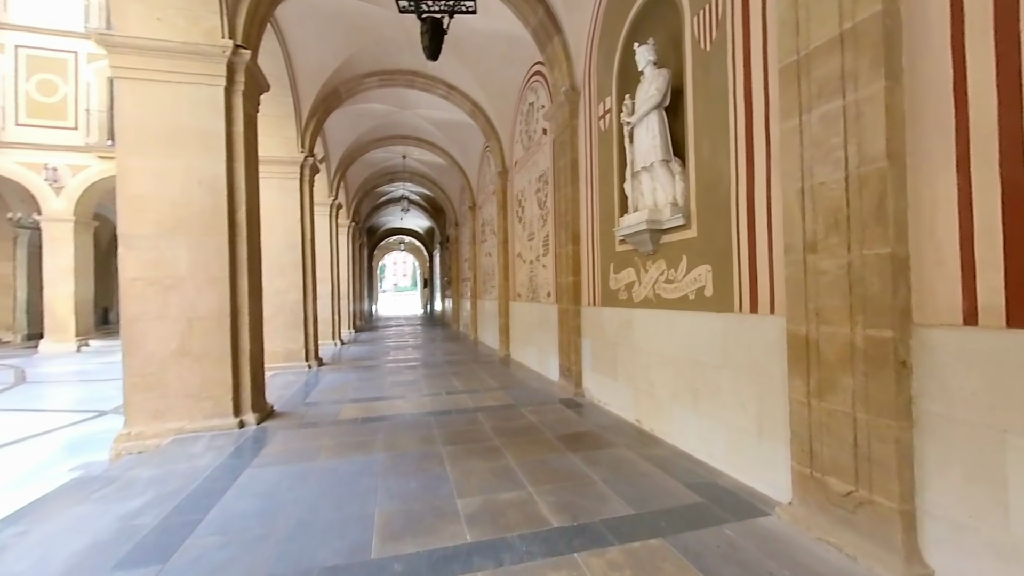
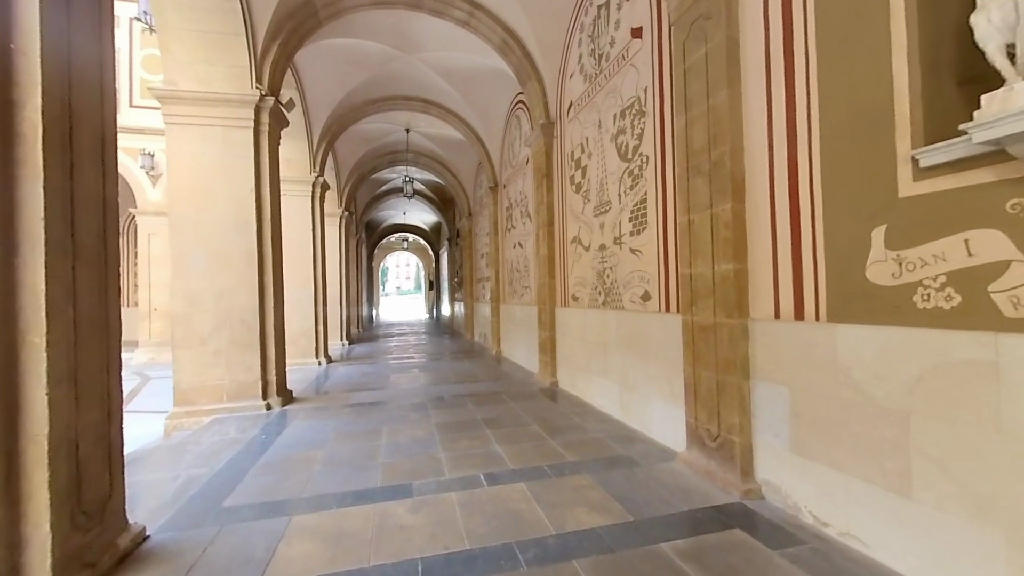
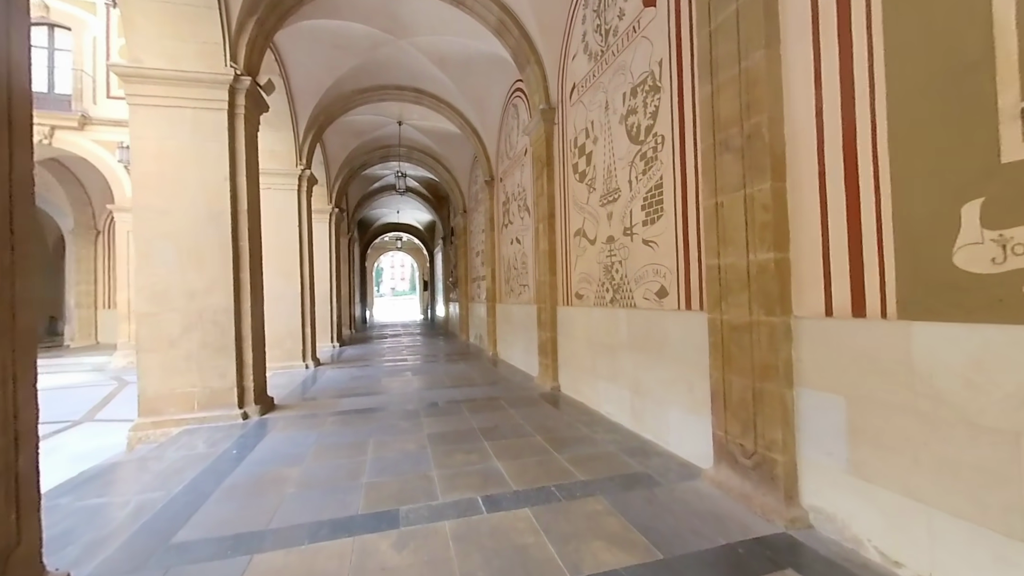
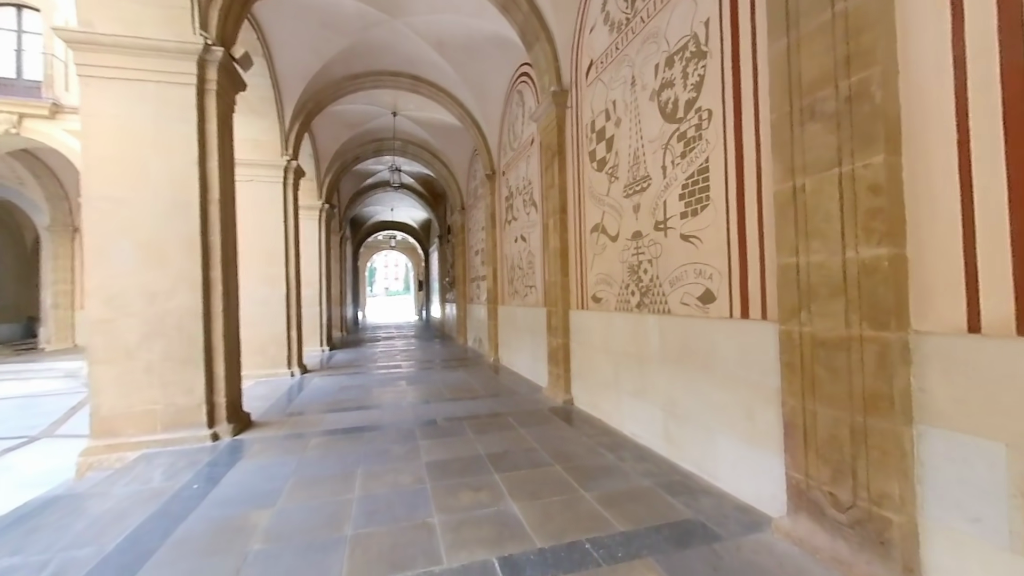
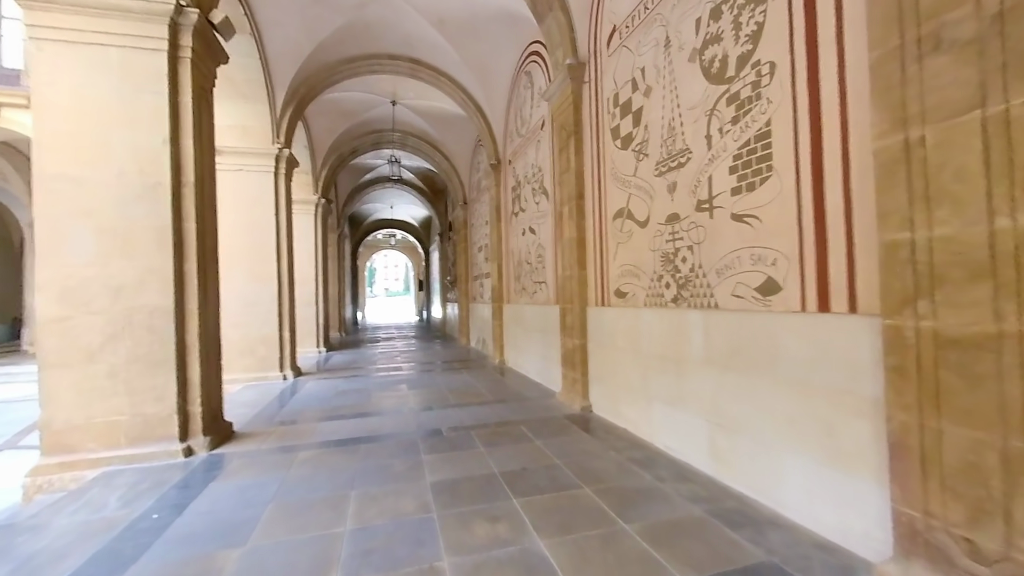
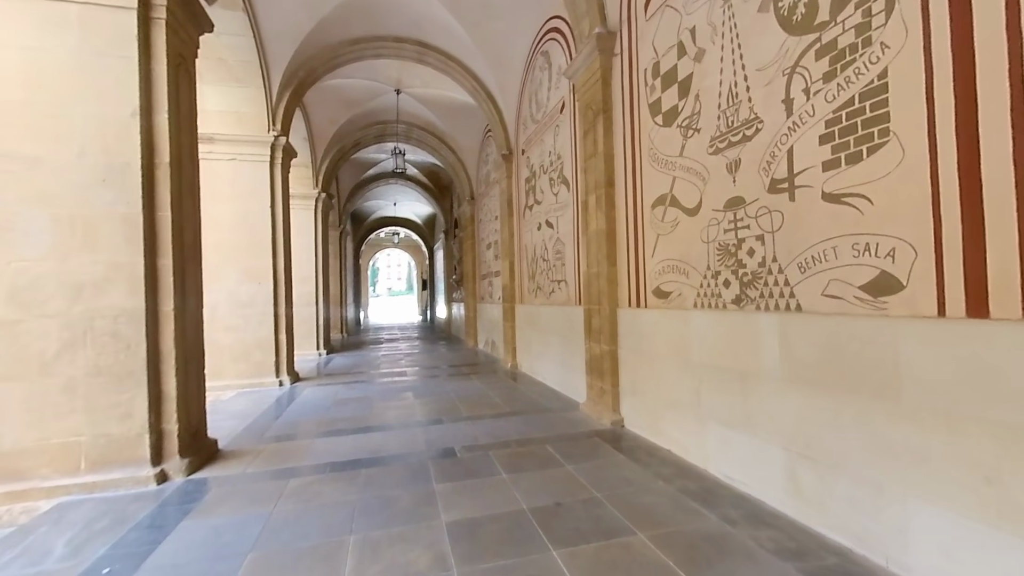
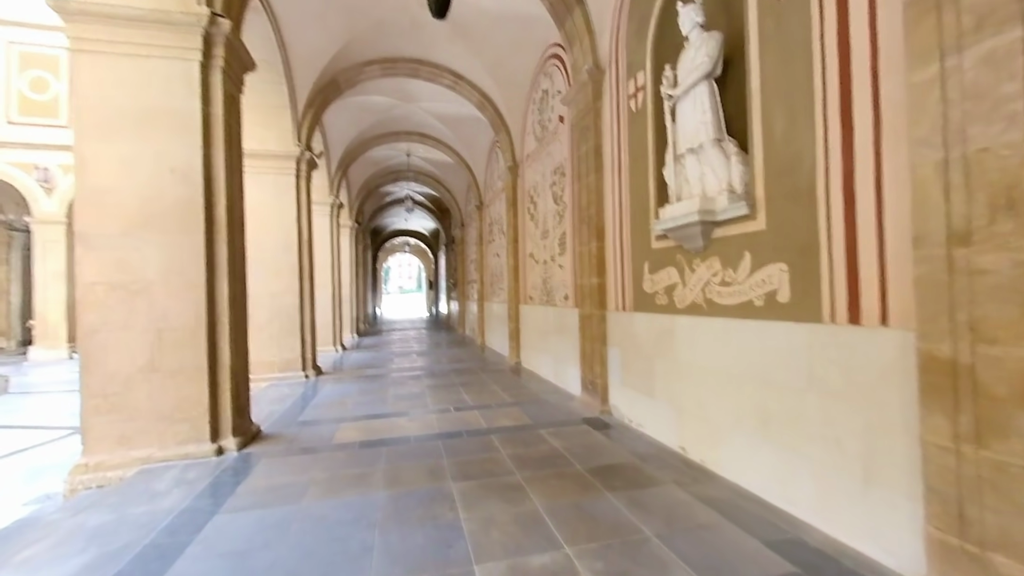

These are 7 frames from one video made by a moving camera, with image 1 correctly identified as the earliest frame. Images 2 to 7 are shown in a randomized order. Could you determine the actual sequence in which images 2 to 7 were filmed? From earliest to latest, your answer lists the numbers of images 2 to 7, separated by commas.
7, 2, 3, 4, 5, 6
